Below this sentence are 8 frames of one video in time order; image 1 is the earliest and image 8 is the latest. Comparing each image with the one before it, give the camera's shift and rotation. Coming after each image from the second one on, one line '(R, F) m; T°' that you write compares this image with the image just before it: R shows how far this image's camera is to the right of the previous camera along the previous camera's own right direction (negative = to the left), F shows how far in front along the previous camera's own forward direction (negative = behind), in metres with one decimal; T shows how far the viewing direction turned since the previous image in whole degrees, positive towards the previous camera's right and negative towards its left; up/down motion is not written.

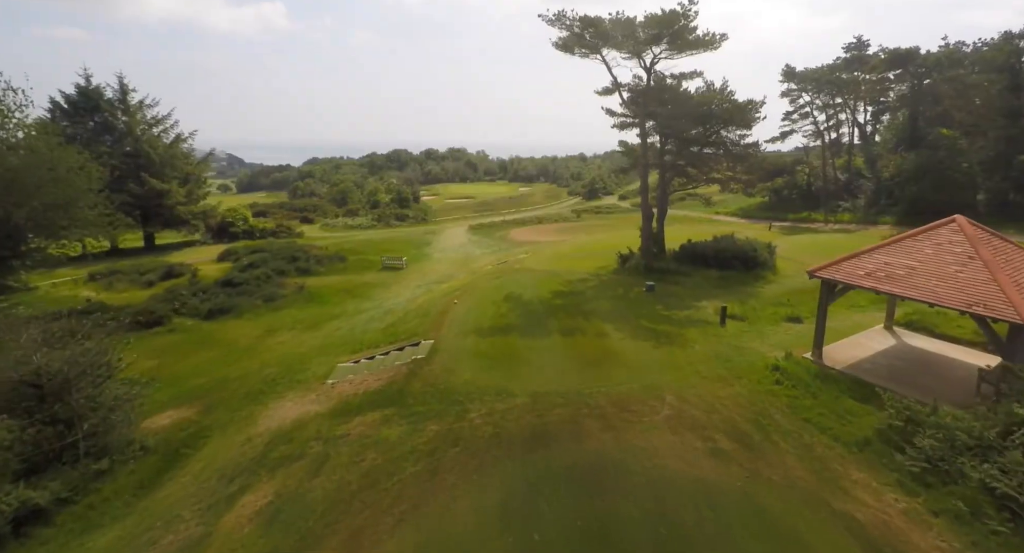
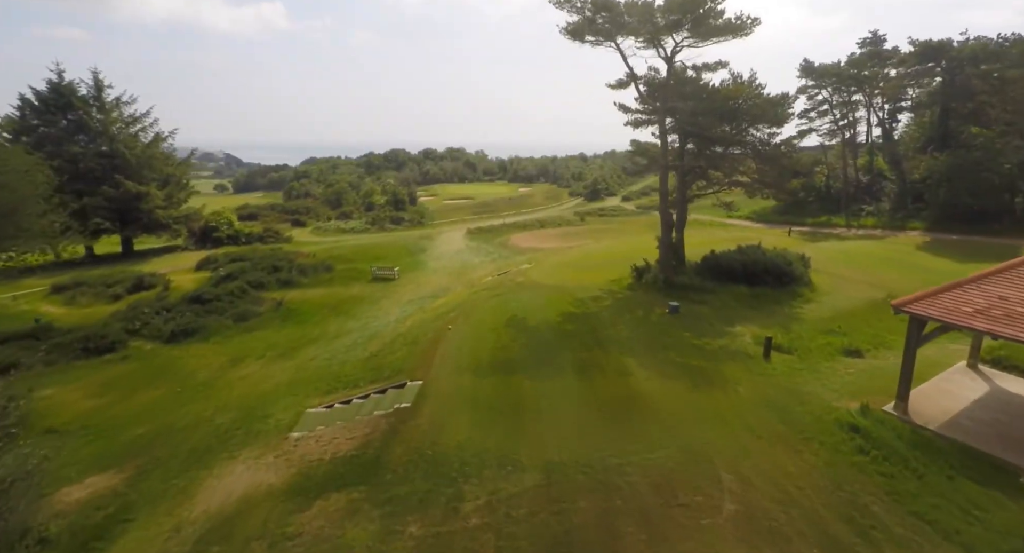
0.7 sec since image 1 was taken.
(-0.2, +3.3) m; 0°
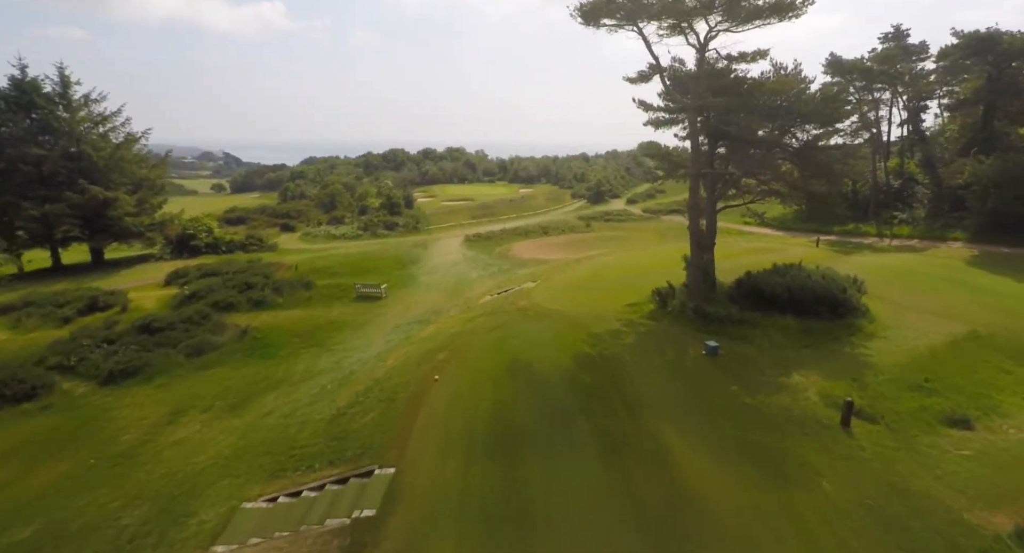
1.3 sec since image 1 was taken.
(-0.1, +3.9) m; 0°
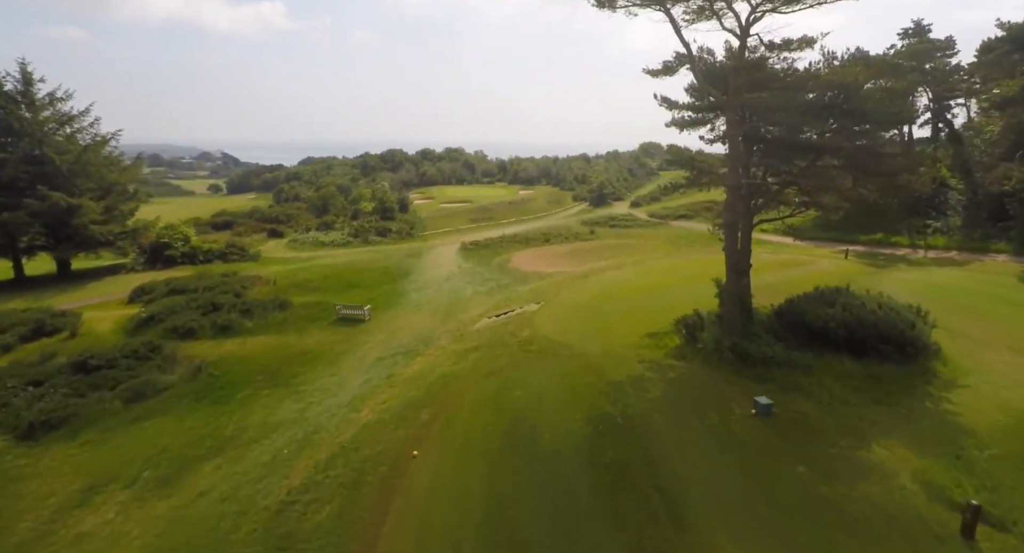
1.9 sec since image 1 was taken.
(0.0, +3.6) m; 0°
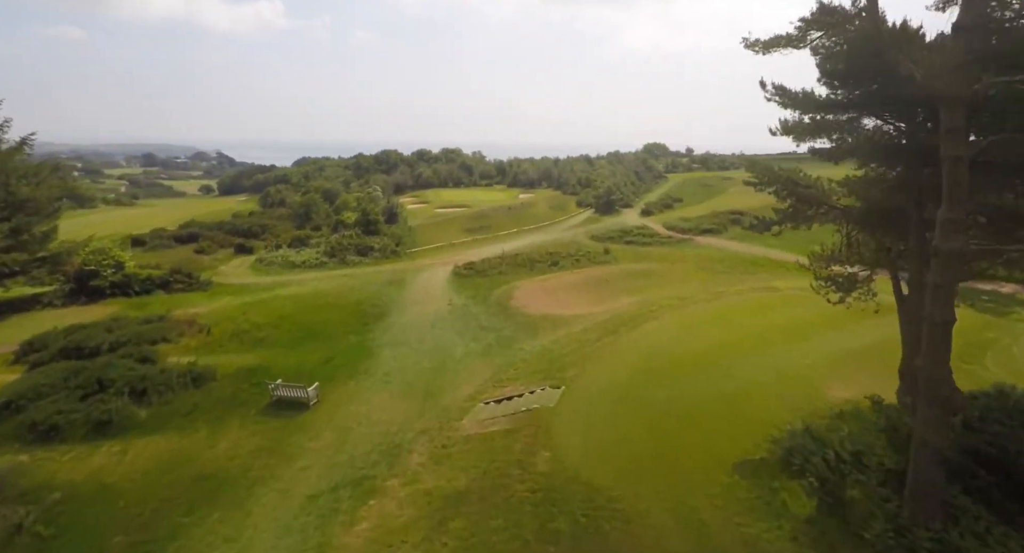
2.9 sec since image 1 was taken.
(-0.3, +8.1) m; 0°
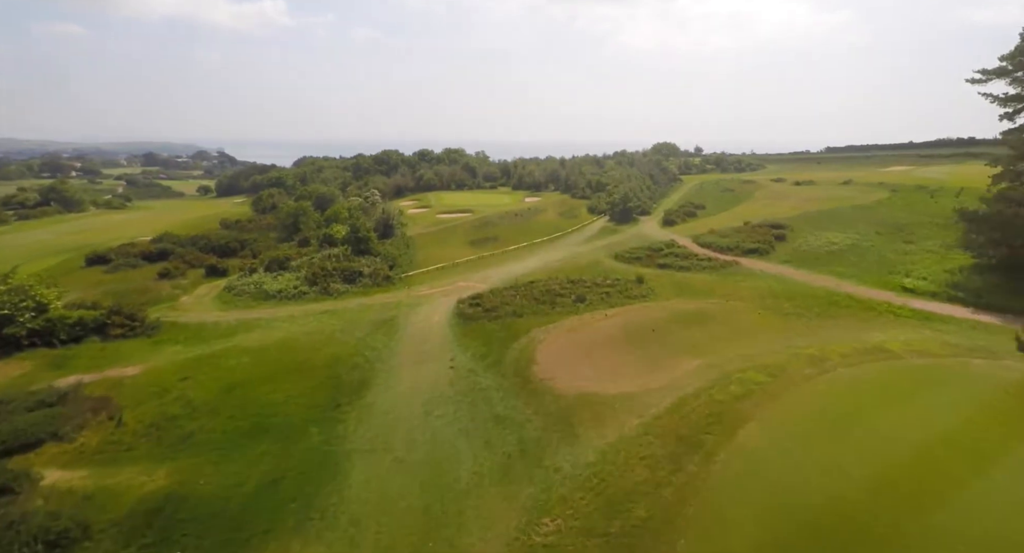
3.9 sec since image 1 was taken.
(-1.0, +7.8) m; 0°
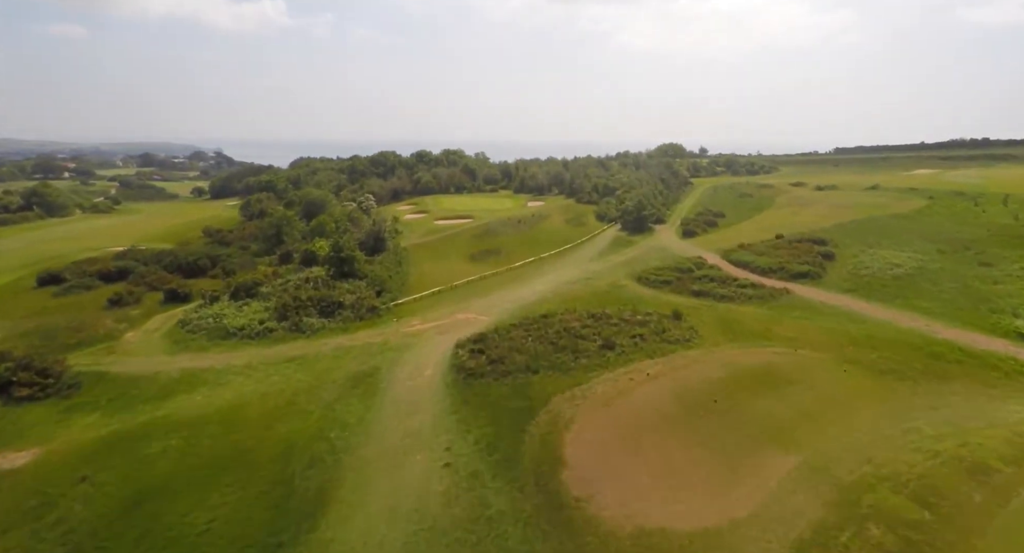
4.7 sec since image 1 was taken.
(-0.7, +7.0) m; 0°
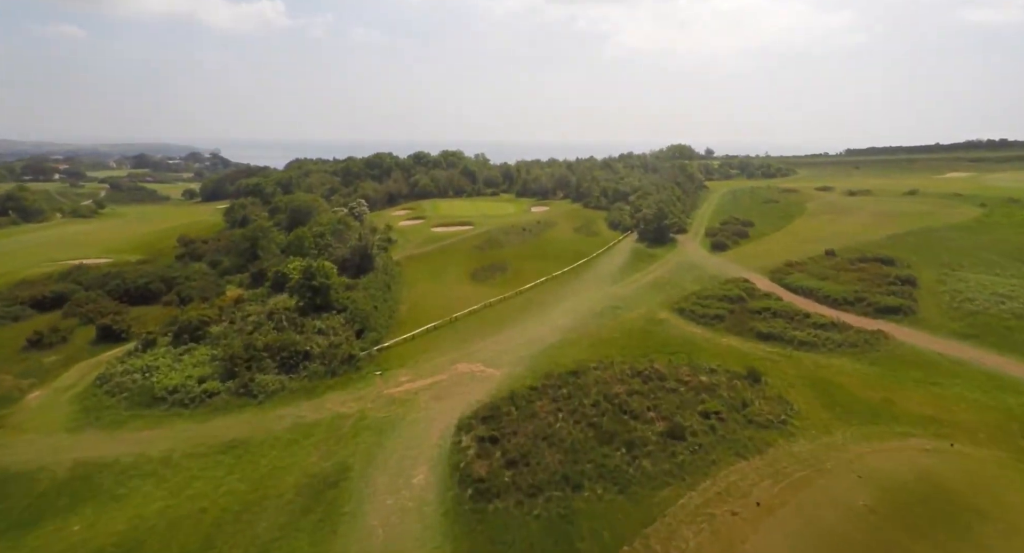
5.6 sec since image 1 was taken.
(-1.1, +8.3) m; 0°
